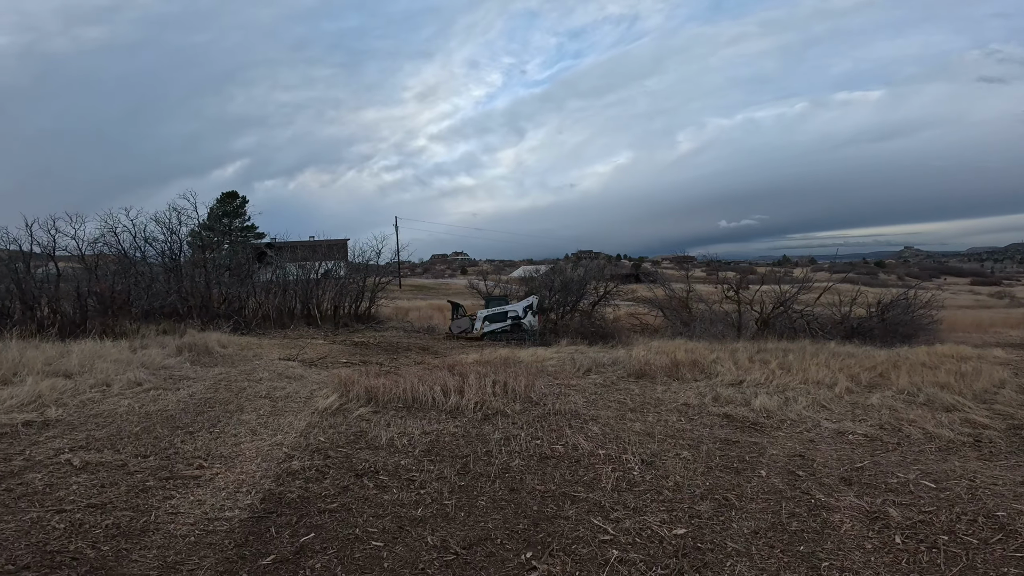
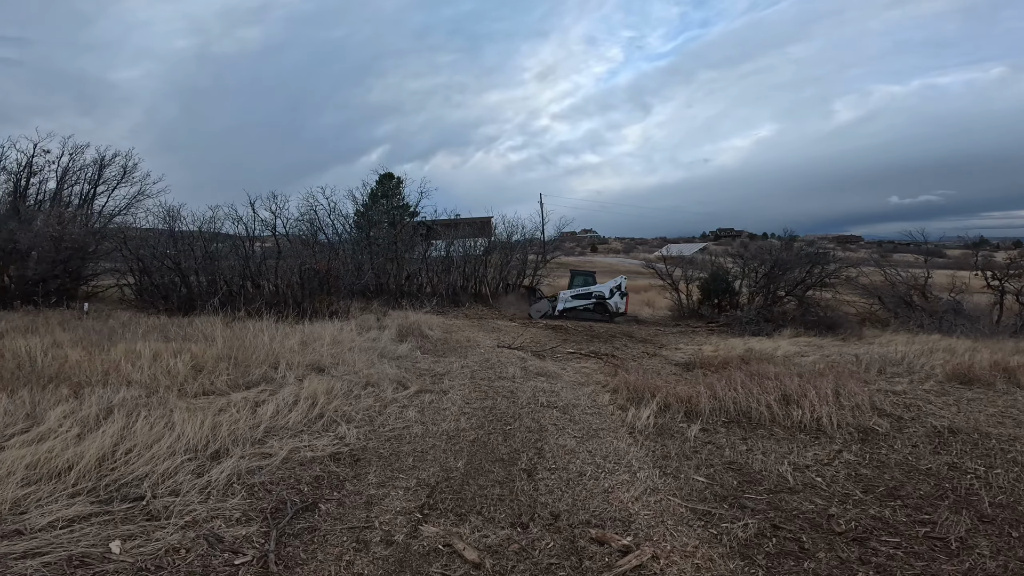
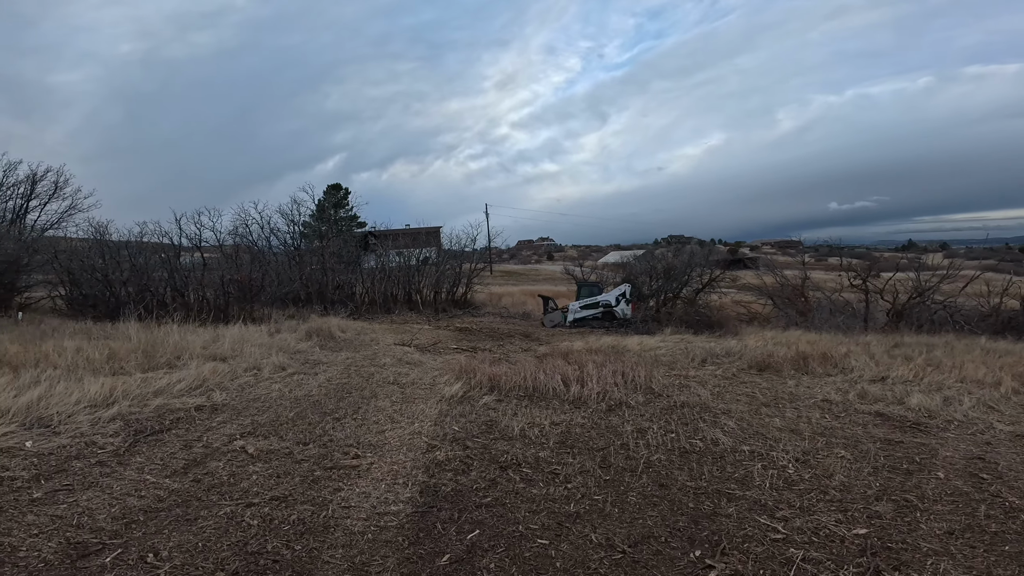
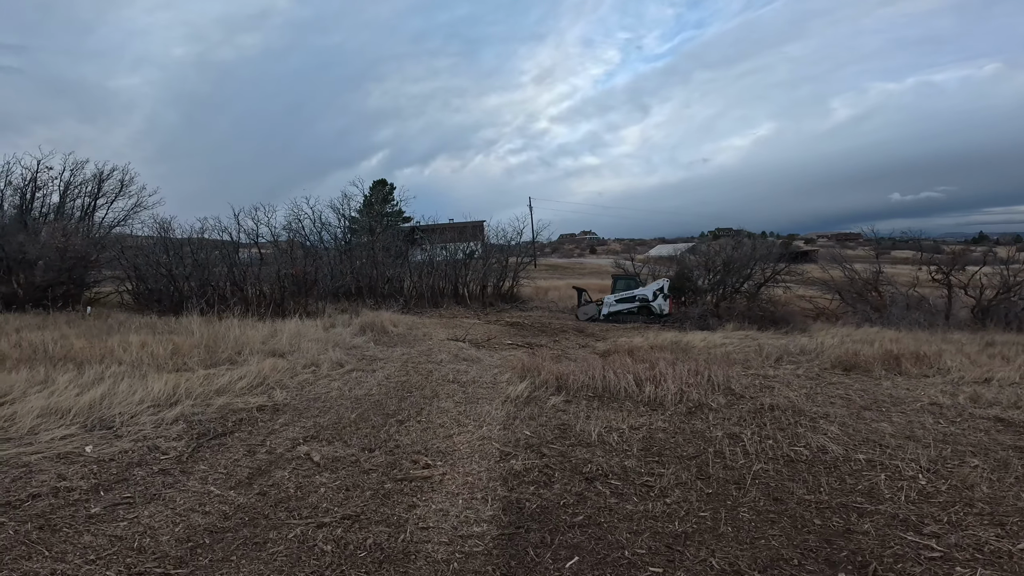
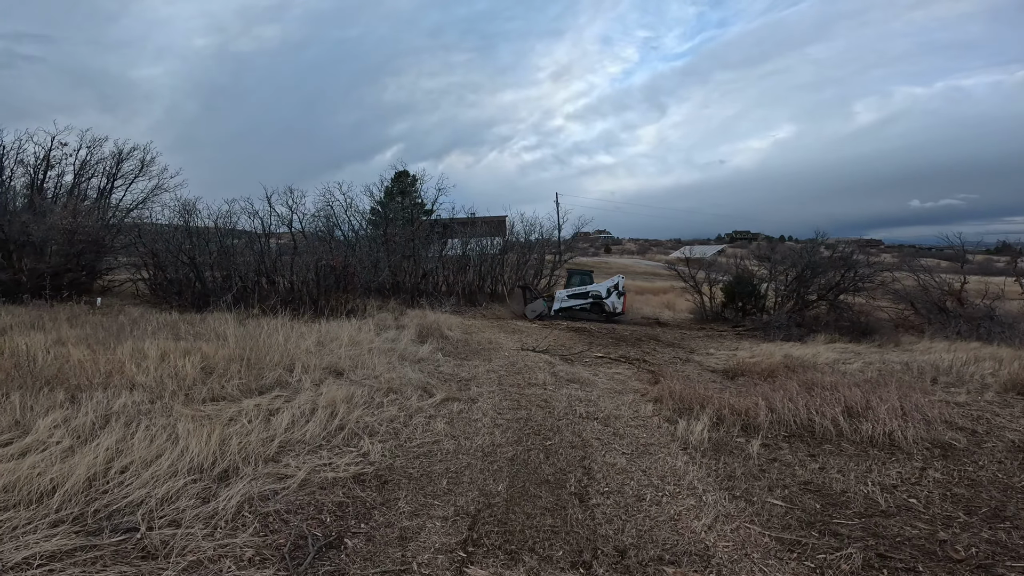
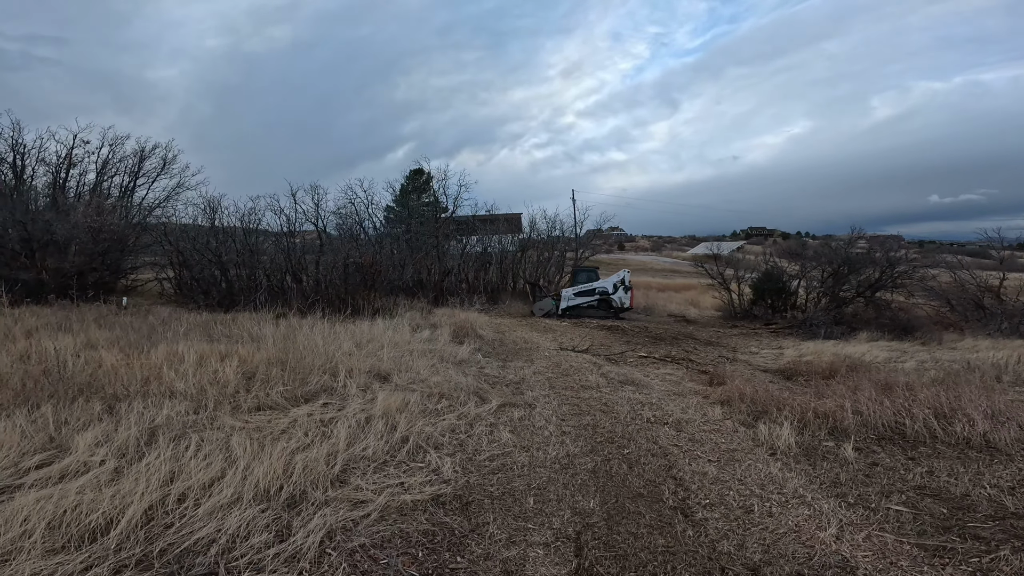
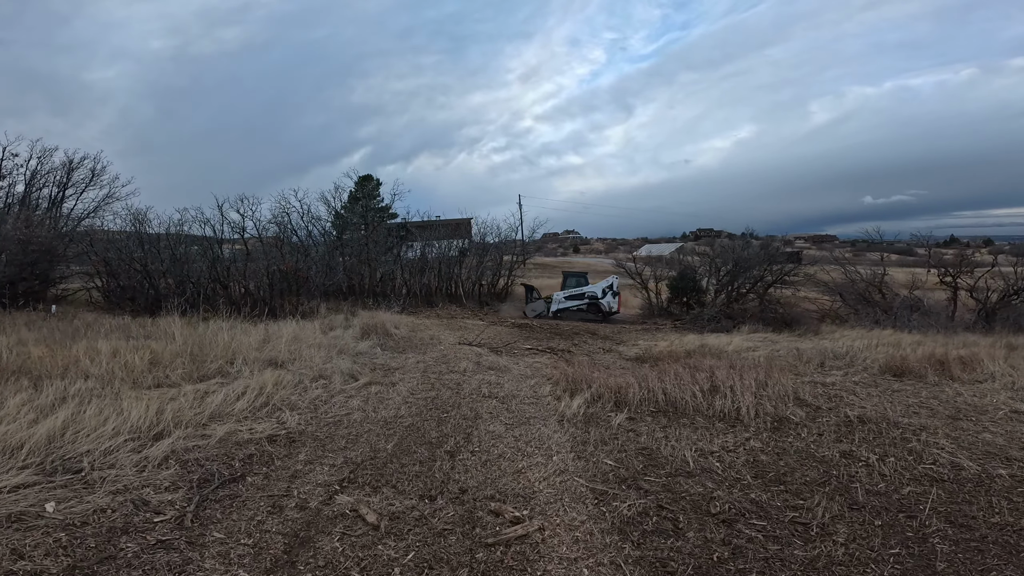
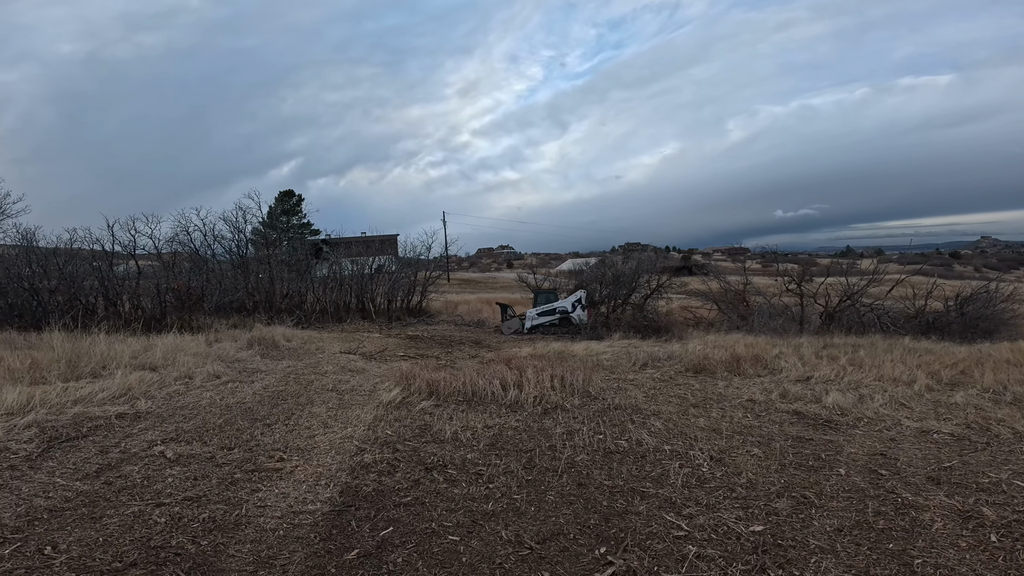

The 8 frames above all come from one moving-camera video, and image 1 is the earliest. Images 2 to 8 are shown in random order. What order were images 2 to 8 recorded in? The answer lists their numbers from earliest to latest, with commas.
8, 3, 4, 7, 2, 5, 6
